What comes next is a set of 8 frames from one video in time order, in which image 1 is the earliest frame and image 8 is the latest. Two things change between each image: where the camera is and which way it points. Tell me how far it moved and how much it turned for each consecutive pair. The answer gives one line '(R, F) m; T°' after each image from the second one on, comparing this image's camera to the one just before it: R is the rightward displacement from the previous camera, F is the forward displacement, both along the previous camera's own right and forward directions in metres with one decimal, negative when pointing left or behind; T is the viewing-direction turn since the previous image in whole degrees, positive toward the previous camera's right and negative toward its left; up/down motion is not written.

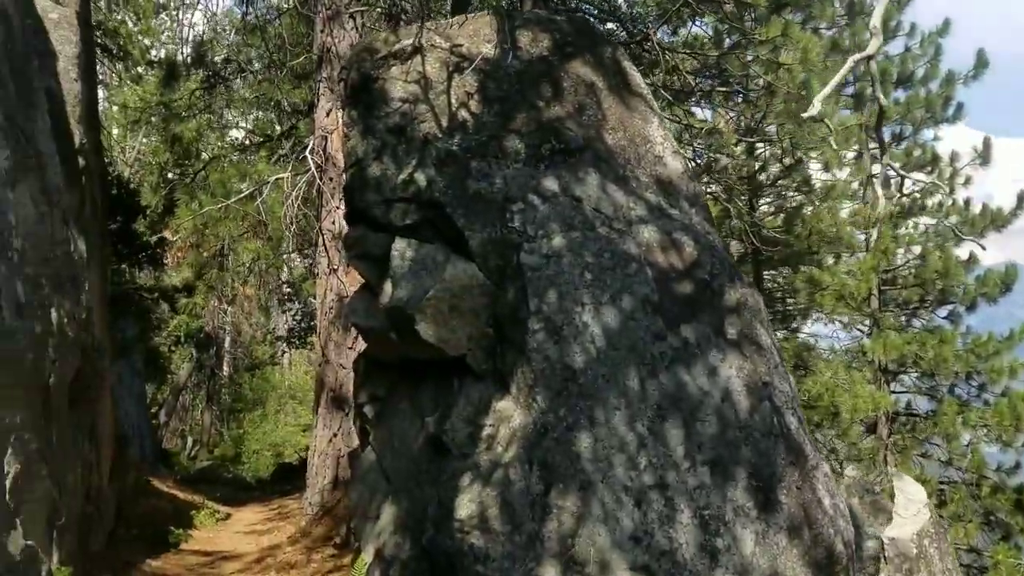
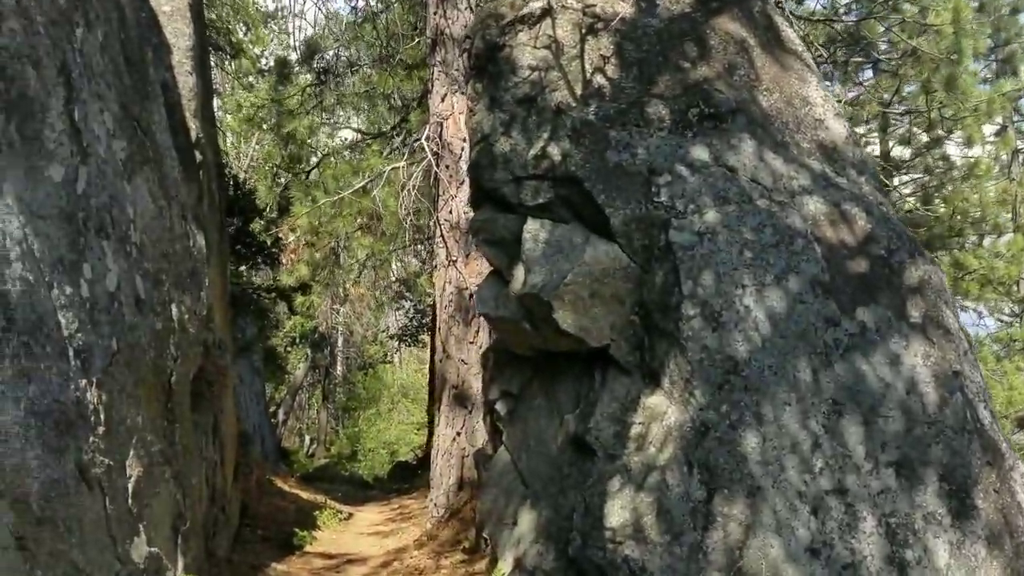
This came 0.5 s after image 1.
(-0.2, +0.5) m; -6°
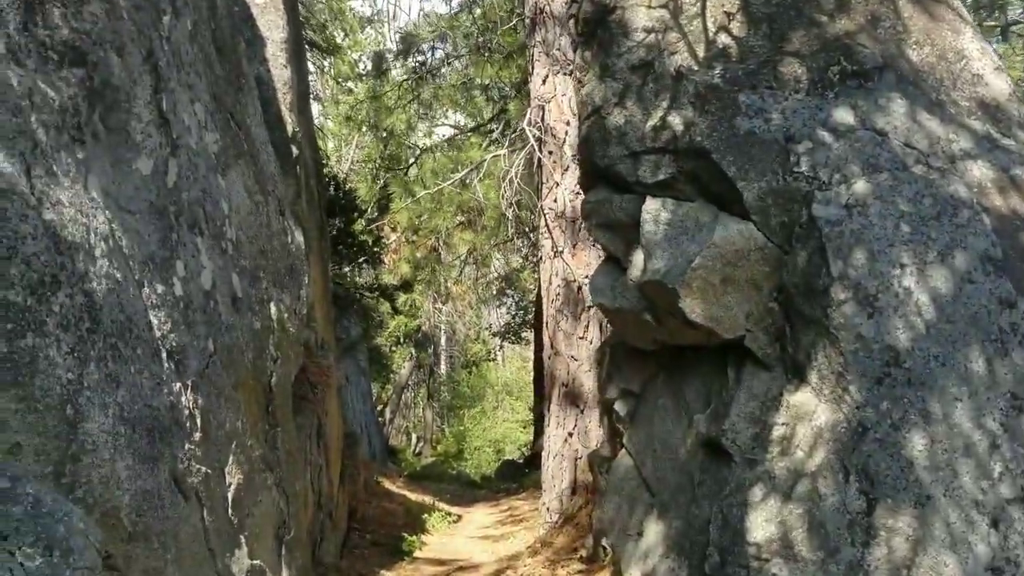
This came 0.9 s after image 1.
(-0.1, +0.5) m; -6°
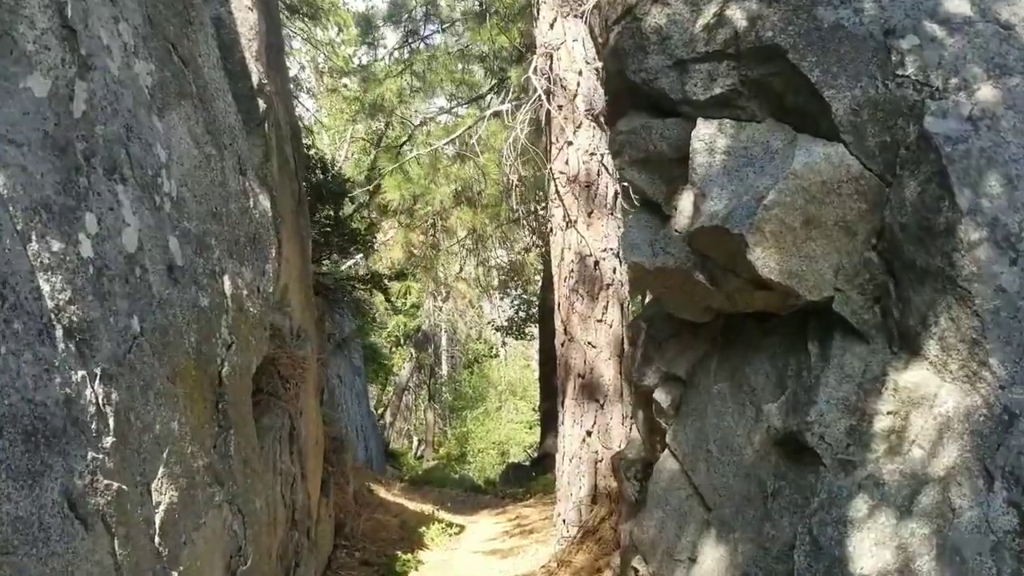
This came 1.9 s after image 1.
(0.0, +1.1) m; 0°
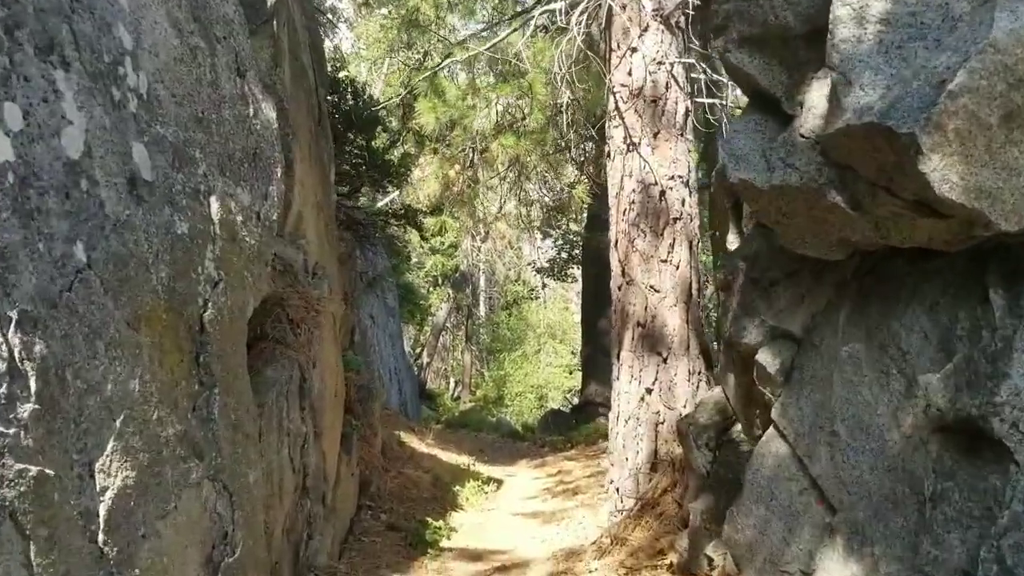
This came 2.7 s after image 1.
(-0.1, +0.9) m; -2°
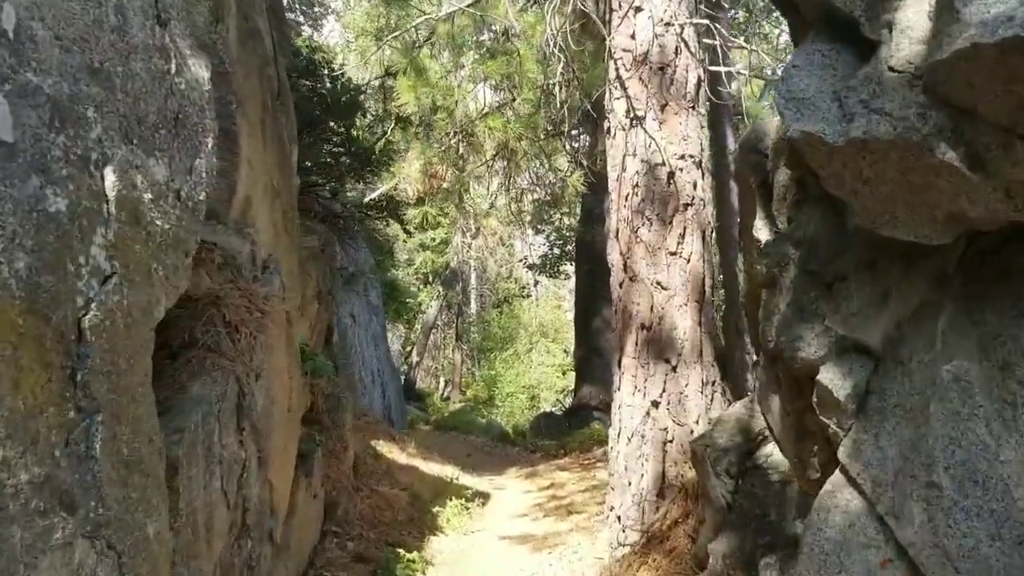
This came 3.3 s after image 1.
(0.0, +0.8) m; 0°
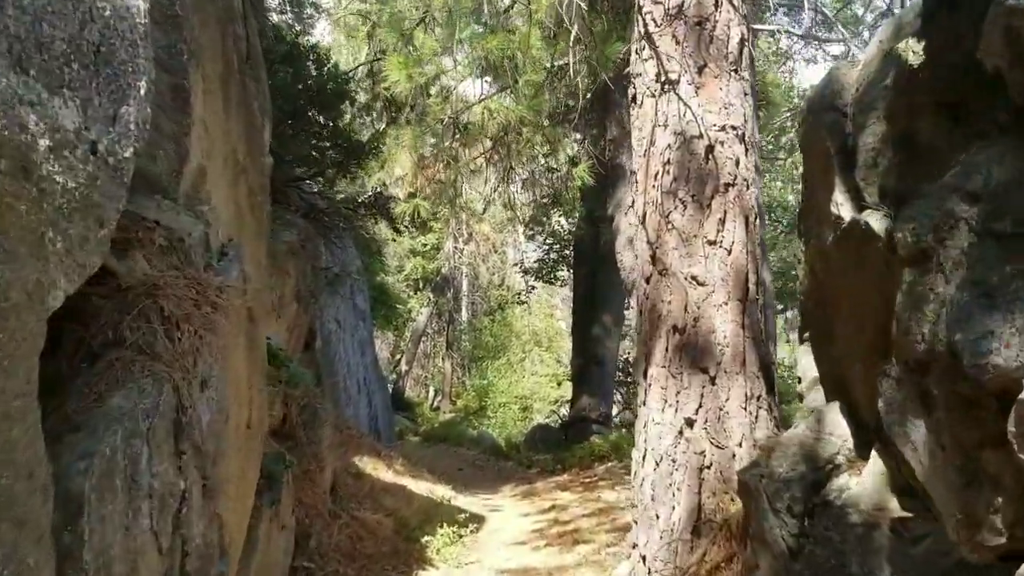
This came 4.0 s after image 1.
(-0.1, +0.8) m; +1°
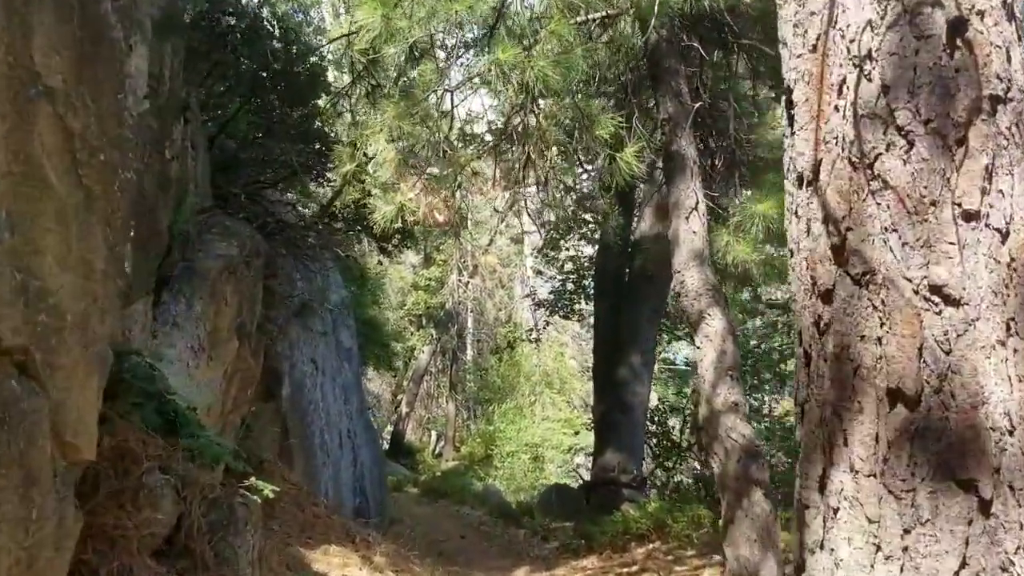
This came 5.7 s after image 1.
(-0.1, +2.1) m; 0°
